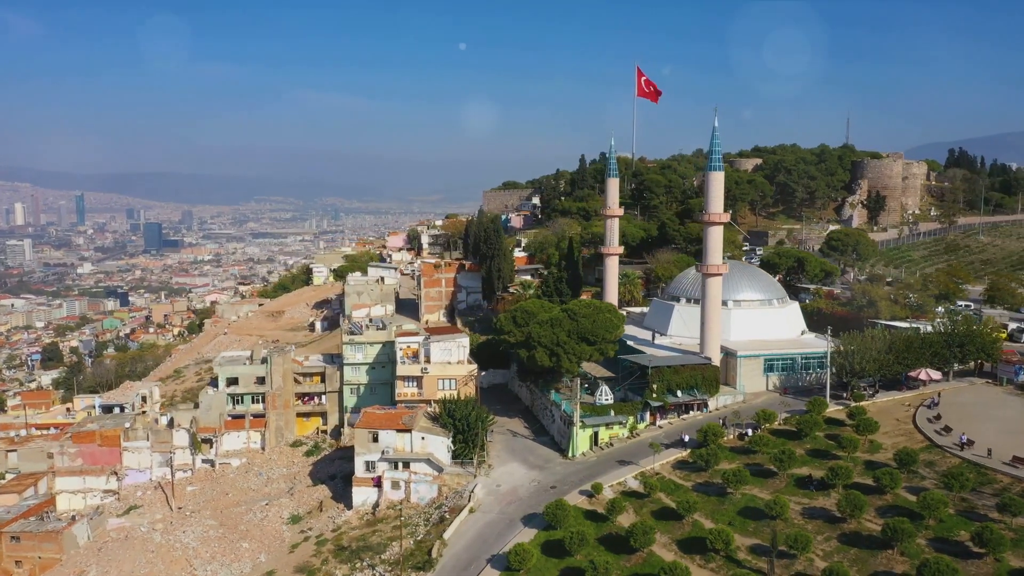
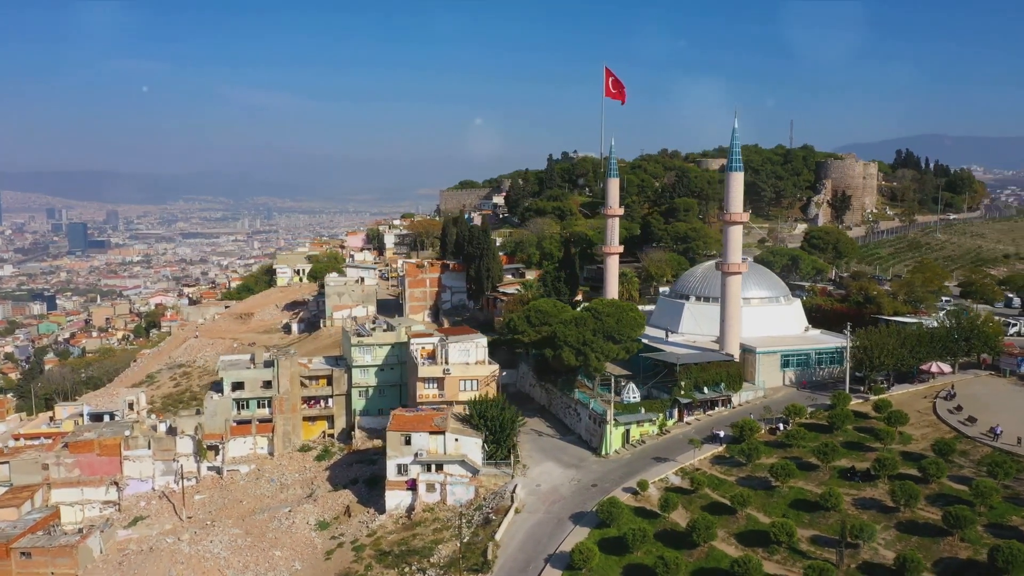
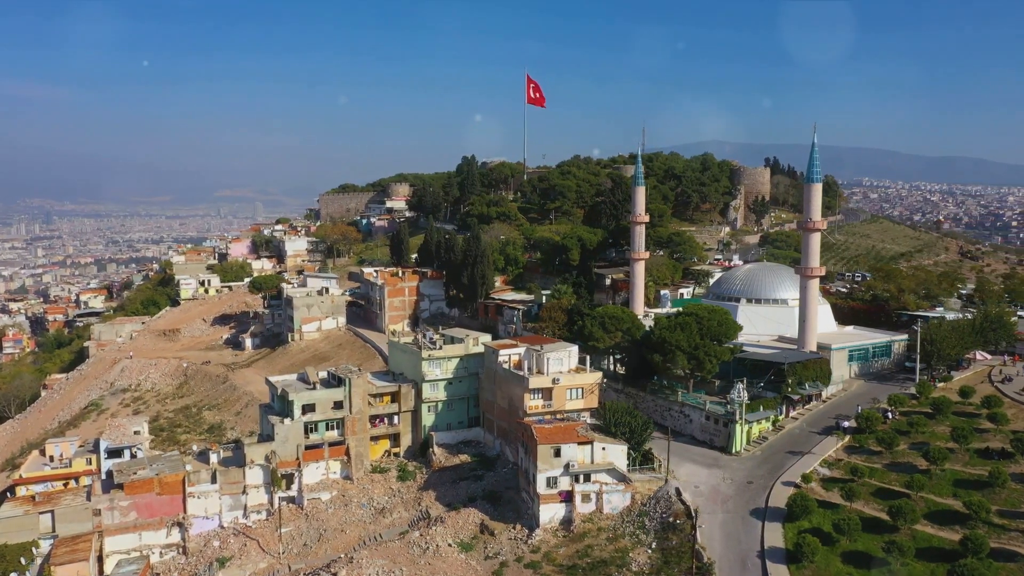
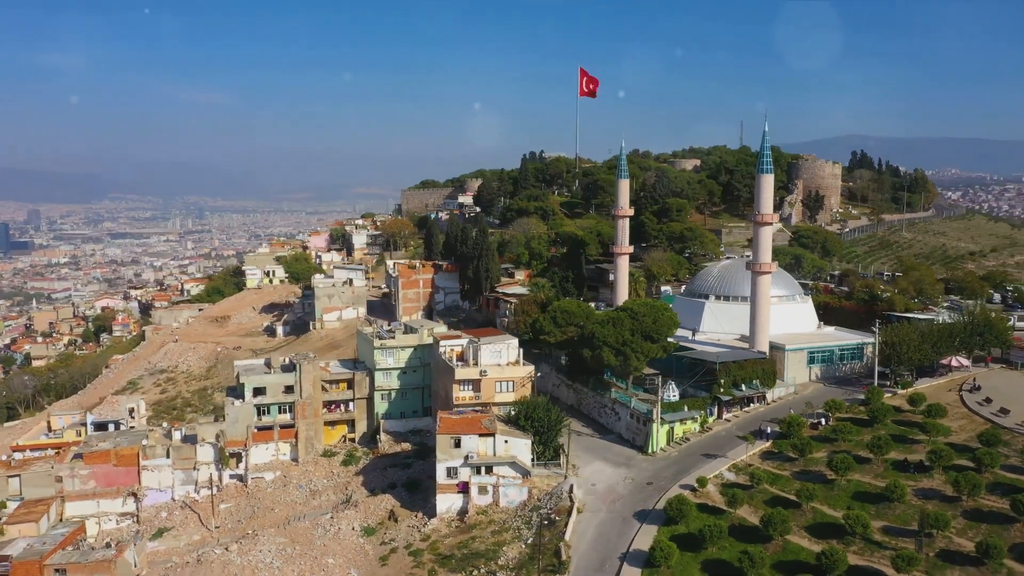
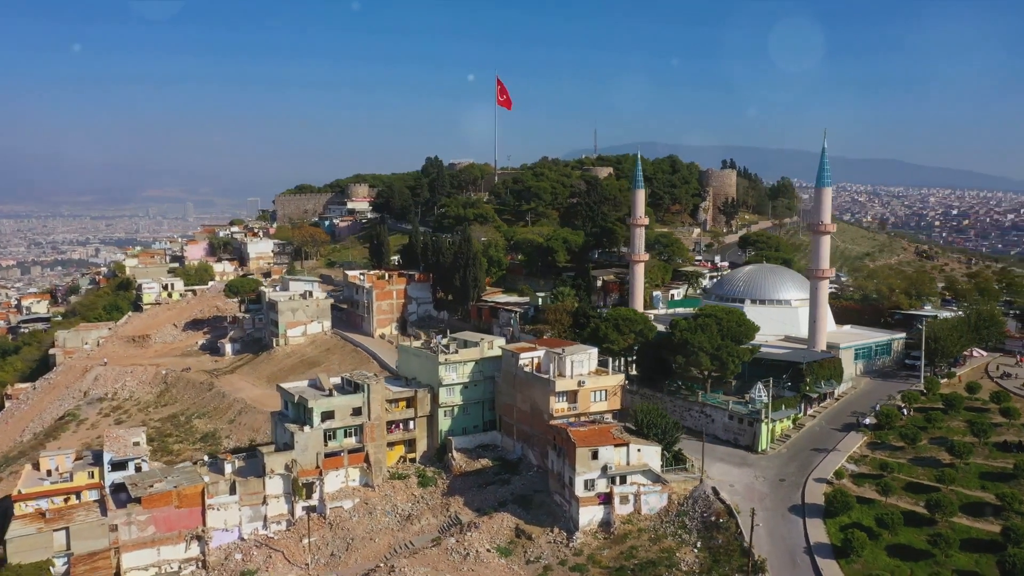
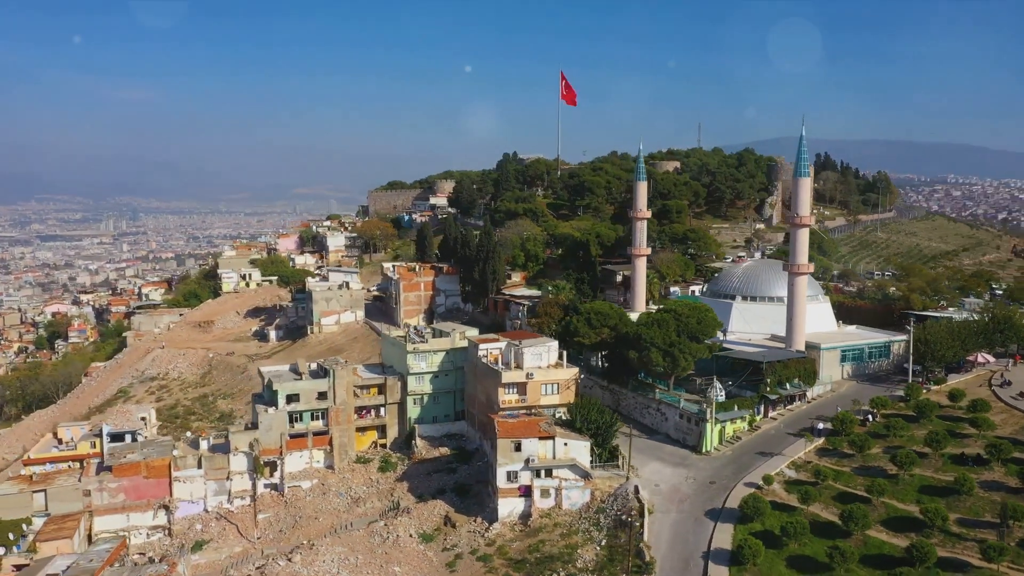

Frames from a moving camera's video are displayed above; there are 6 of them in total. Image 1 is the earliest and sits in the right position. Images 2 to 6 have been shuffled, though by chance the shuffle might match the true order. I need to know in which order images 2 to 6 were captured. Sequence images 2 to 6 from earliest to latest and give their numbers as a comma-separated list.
2, 4, 6, 3, 5
